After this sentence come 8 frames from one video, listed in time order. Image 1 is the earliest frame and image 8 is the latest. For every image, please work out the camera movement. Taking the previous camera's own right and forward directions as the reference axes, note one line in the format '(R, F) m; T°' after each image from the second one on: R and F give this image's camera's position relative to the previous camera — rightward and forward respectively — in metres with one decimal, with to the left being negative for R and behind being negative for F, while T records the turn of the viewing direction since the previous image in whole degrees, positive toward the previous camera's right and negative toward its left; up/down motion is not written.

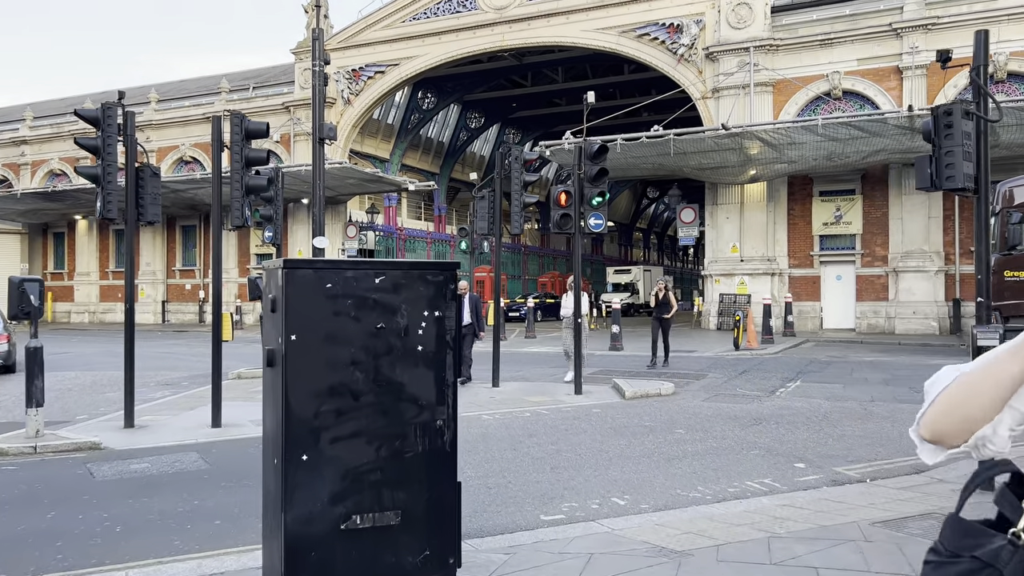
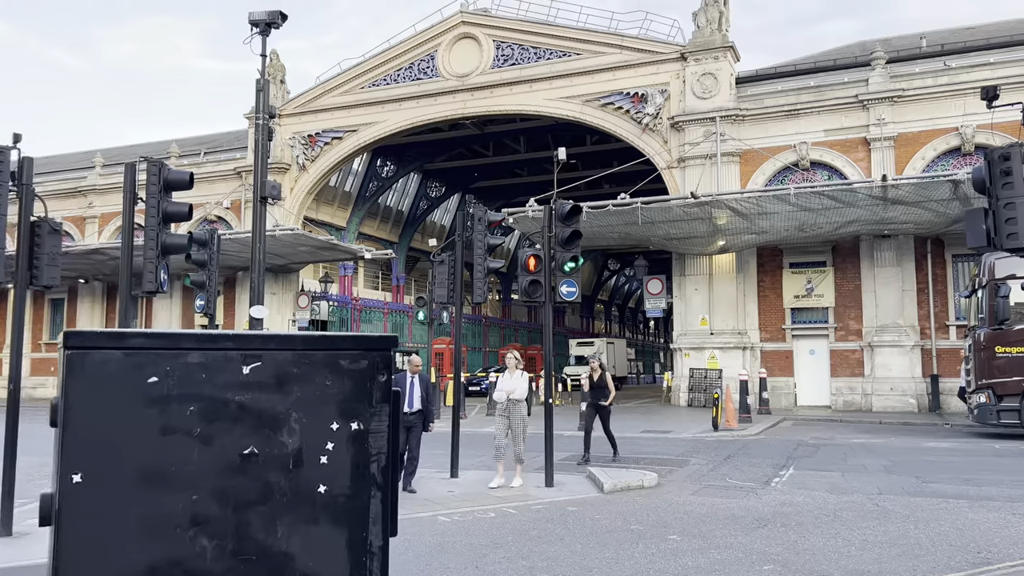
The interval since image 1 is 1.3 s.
(0.0, +1.4) m; +3°
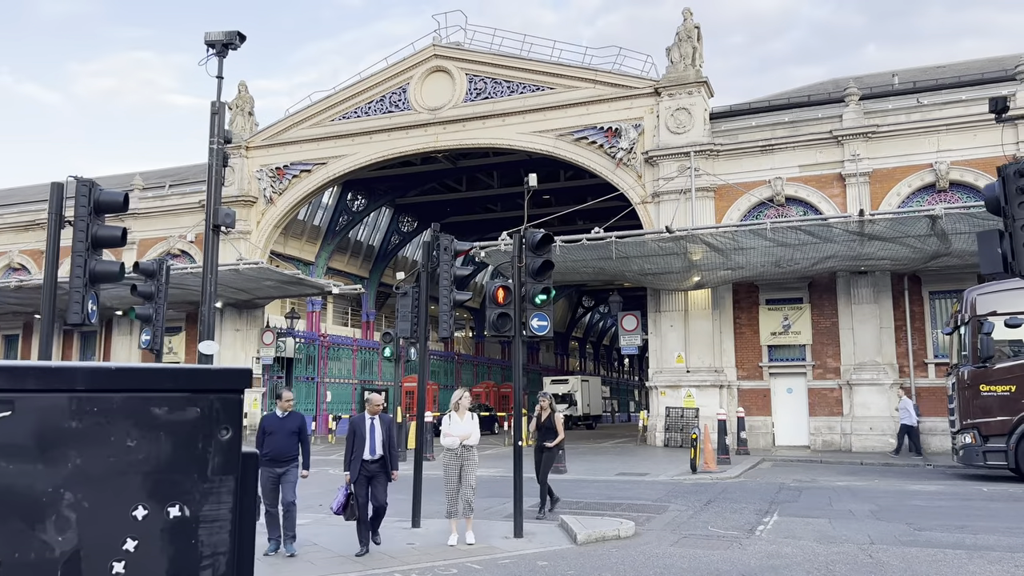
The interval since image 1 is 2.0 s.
(+0.1, +0.7) m; +2°
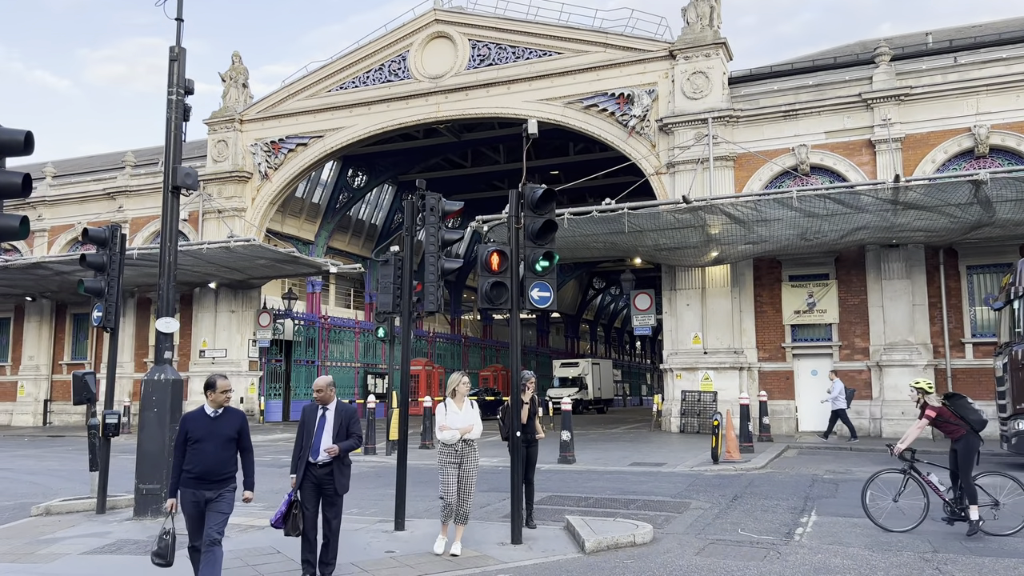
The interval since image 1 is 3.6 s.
(+0.2, +1.5) m; -1°
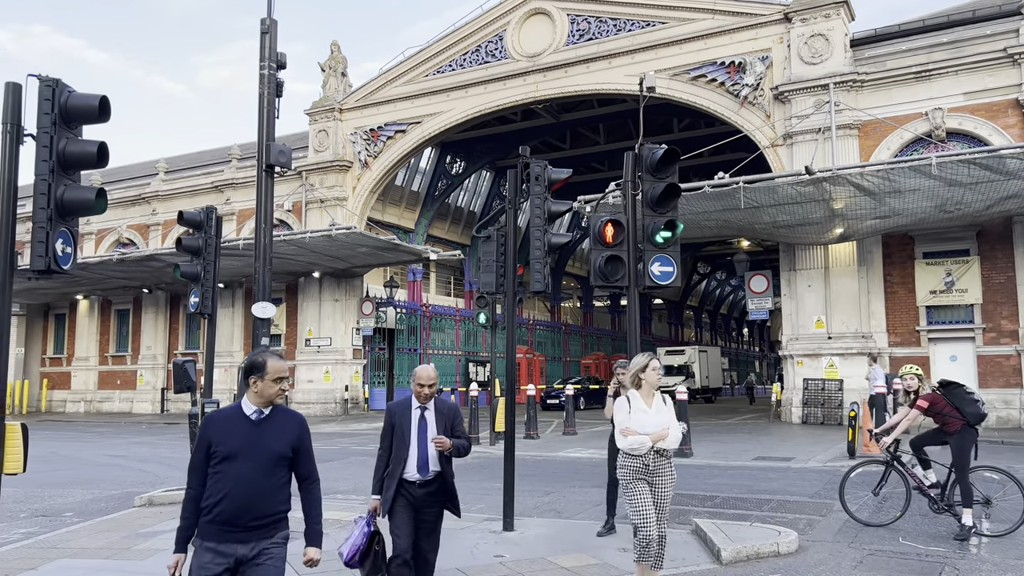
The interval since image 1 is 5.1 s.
(-0.2, +0.9) m; -7°
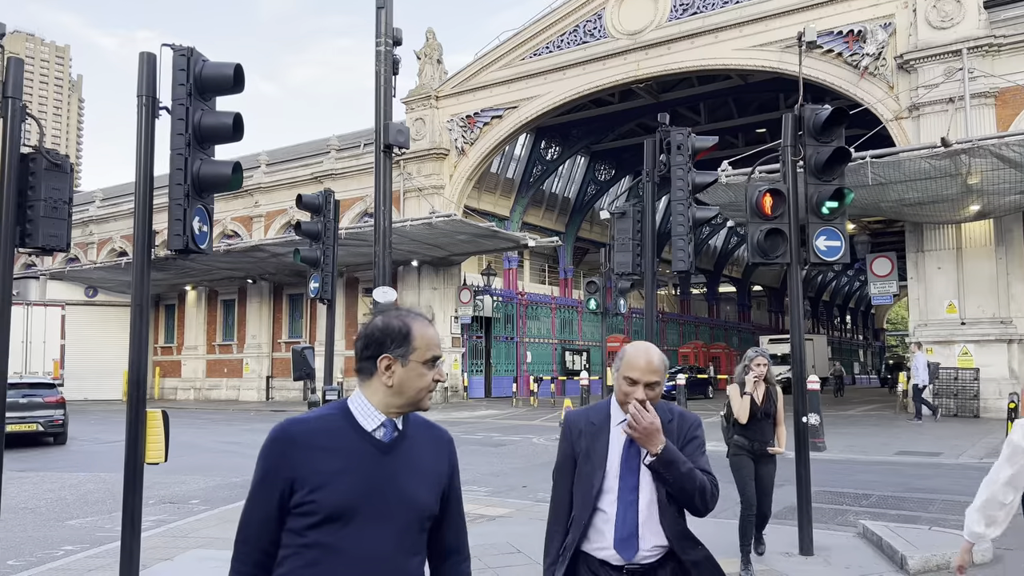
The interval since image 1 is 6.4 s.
(-0.5, +0.5) m; -6°
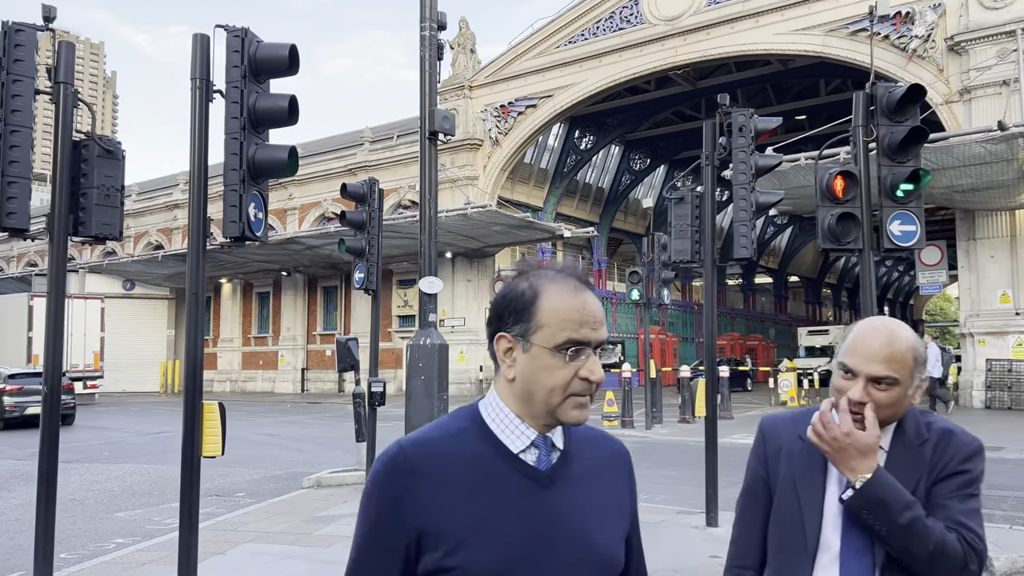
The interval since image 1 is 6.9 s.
(-0.2, +0.2) m; -2°
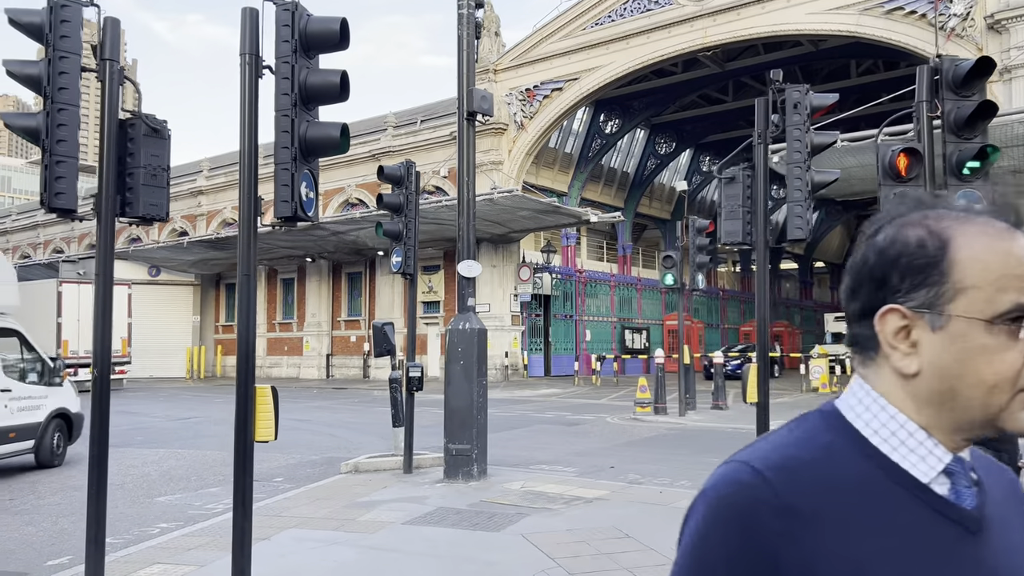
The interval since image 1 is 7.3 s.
(-0.3, +0.2) m; -1°
